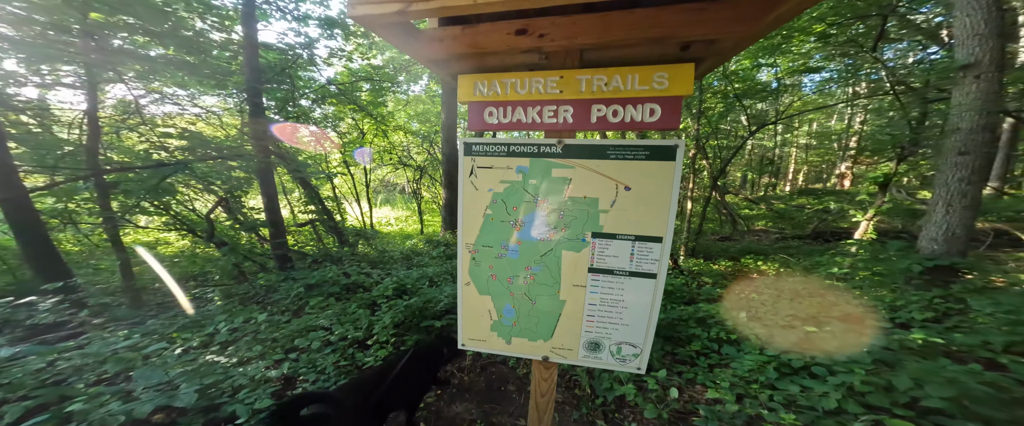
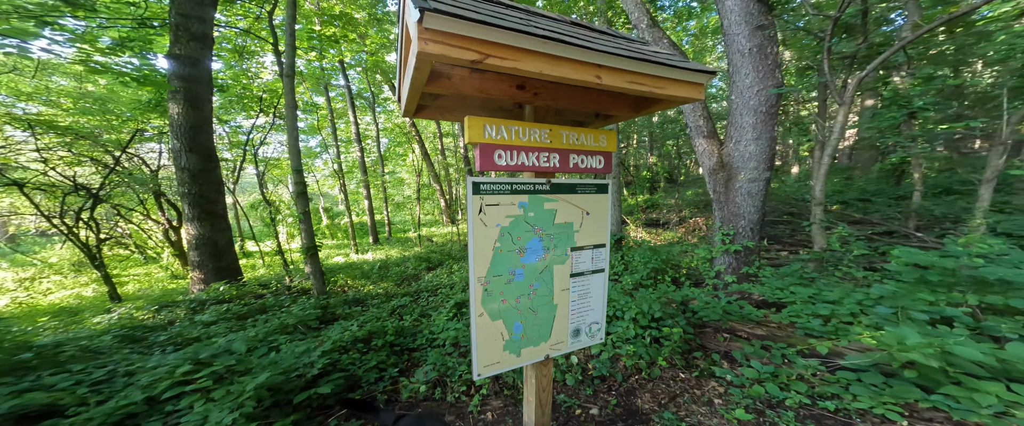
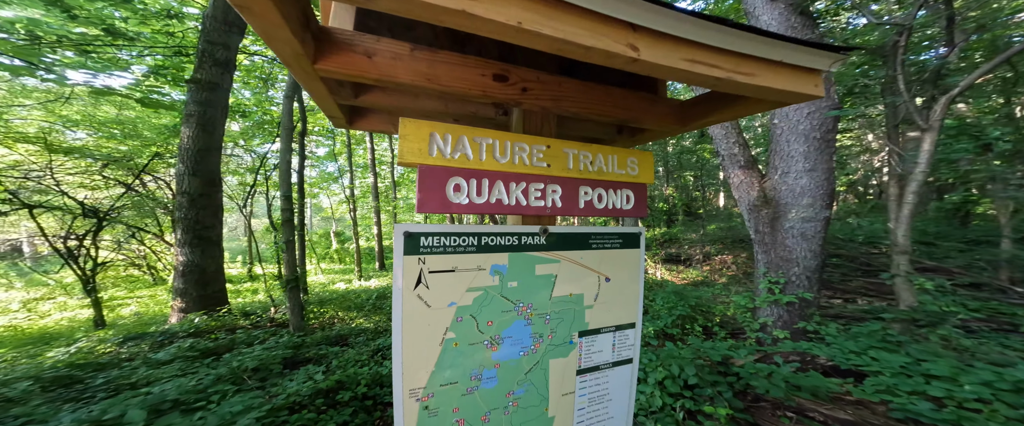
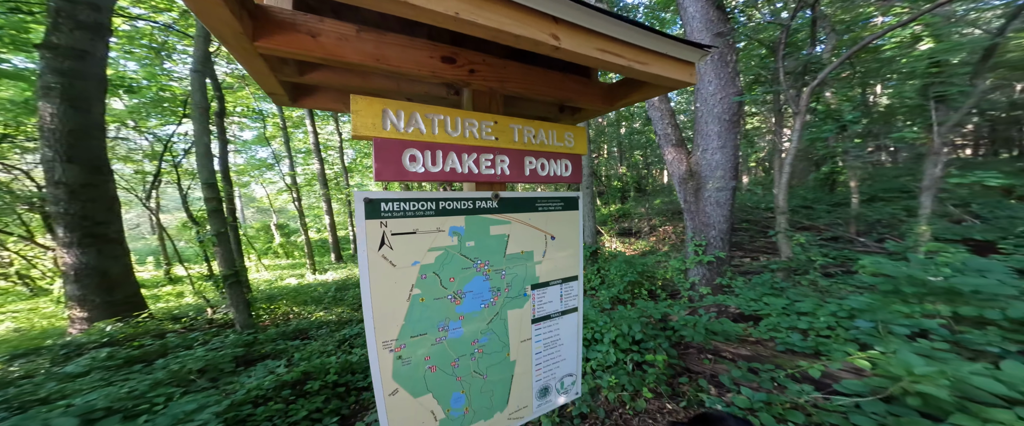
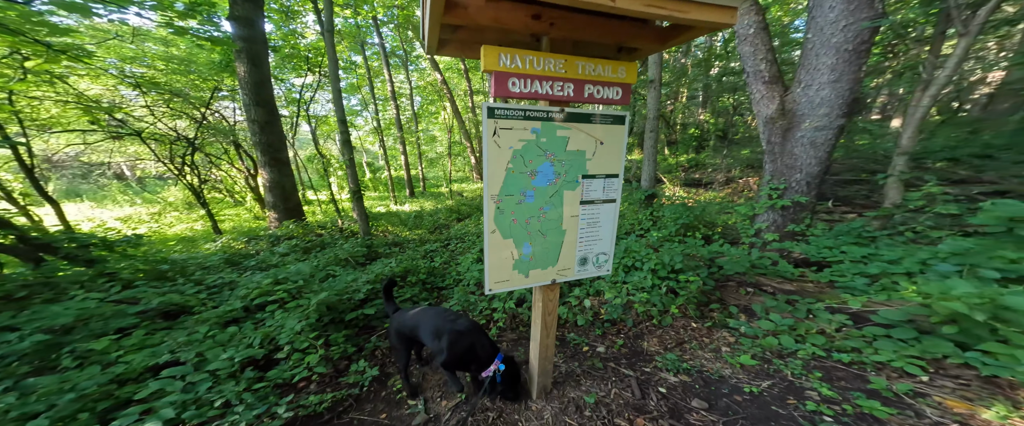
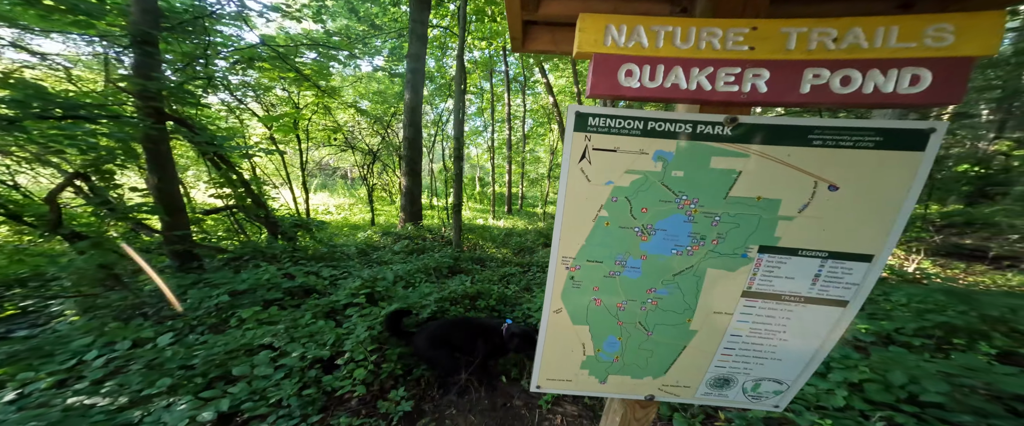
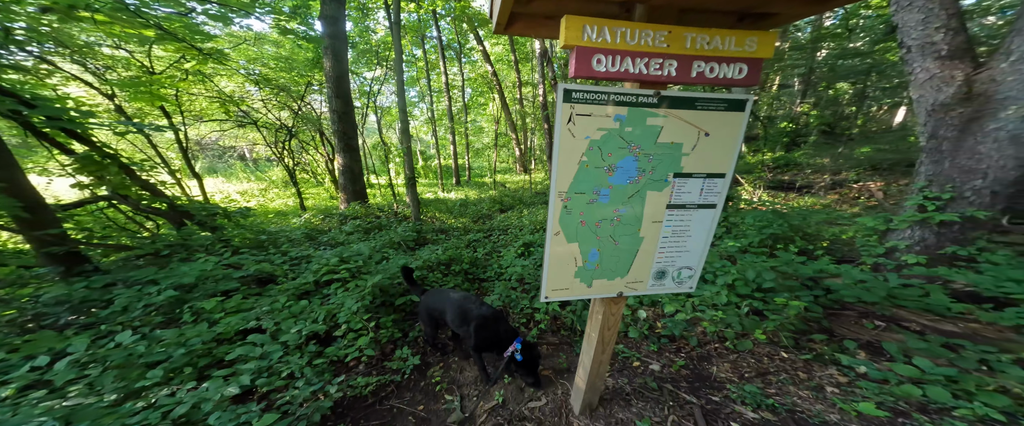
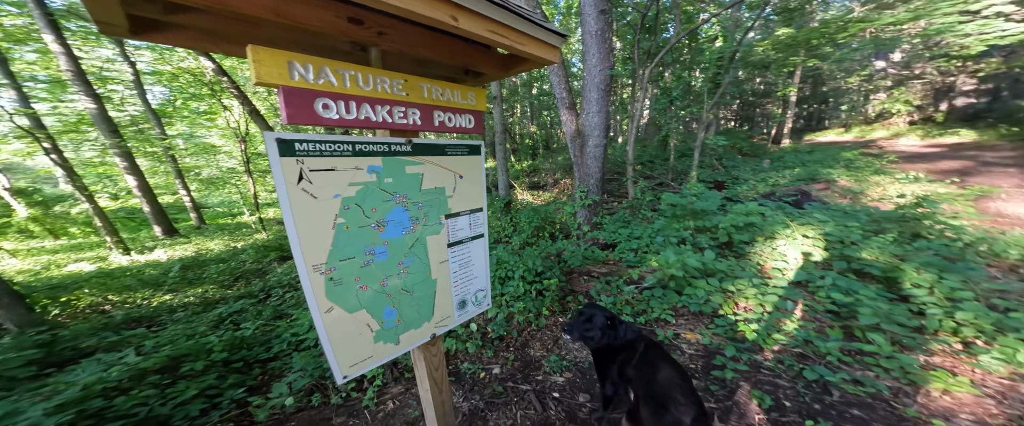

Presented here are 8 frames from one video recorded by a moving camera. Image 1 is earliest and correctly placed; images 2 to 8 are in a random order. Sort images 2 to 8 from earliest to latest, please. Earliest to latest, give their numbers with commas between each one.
6, 7, 5, 2, 3, 4, 8
